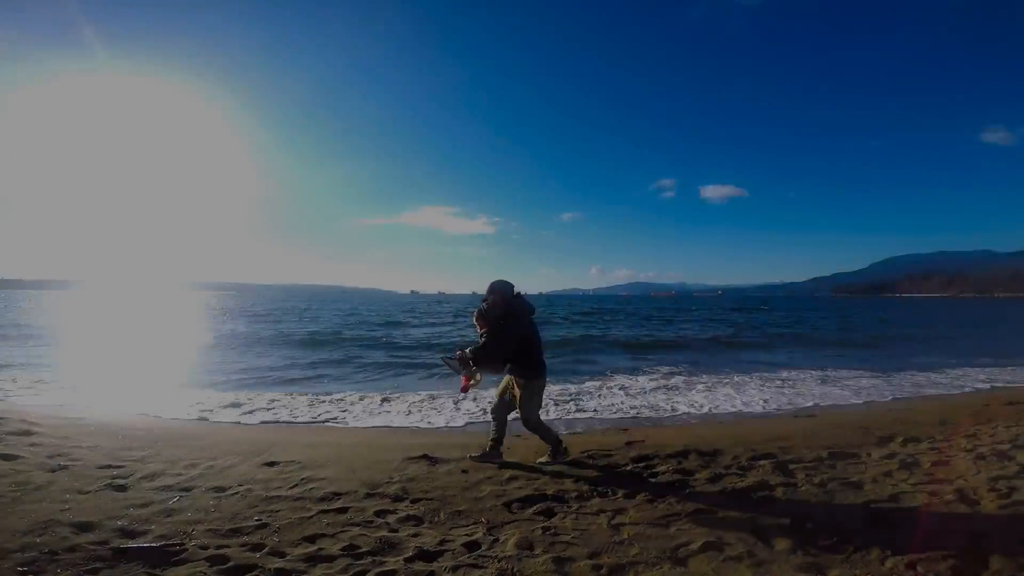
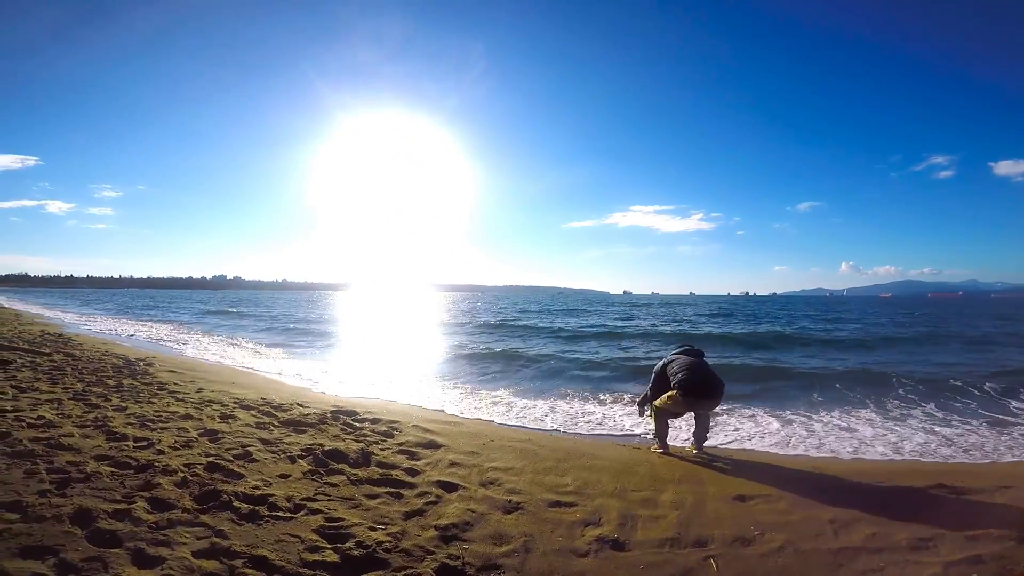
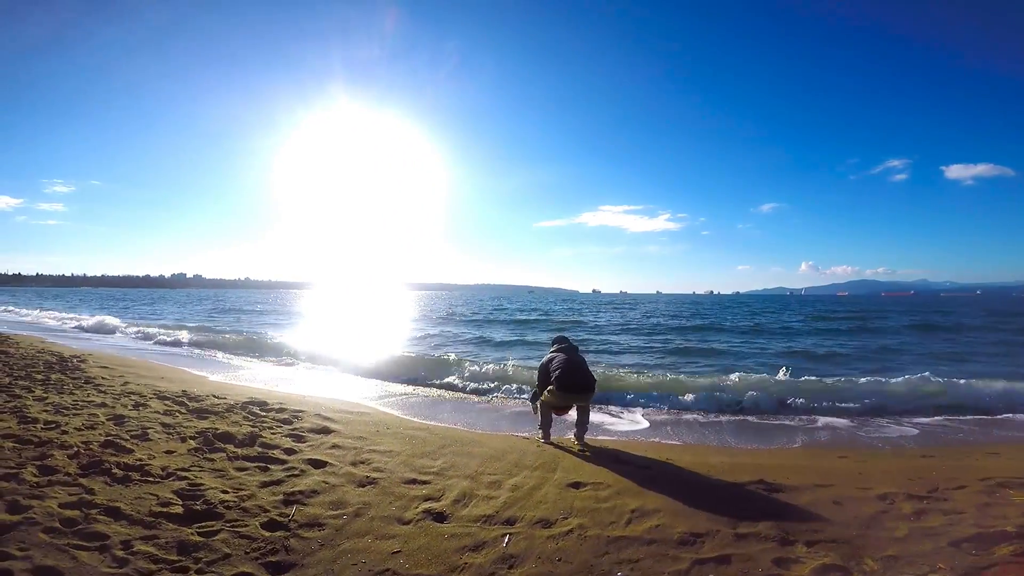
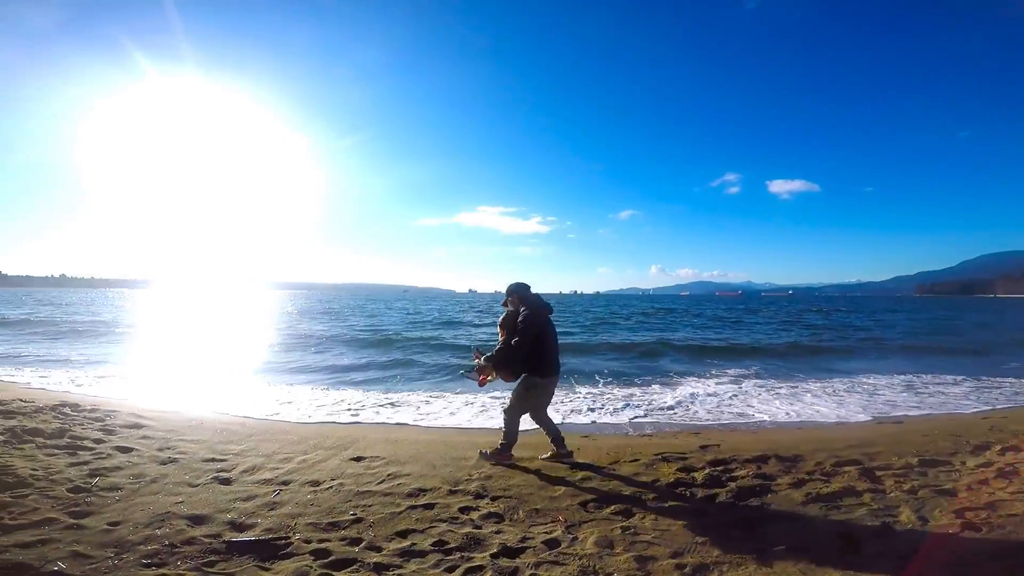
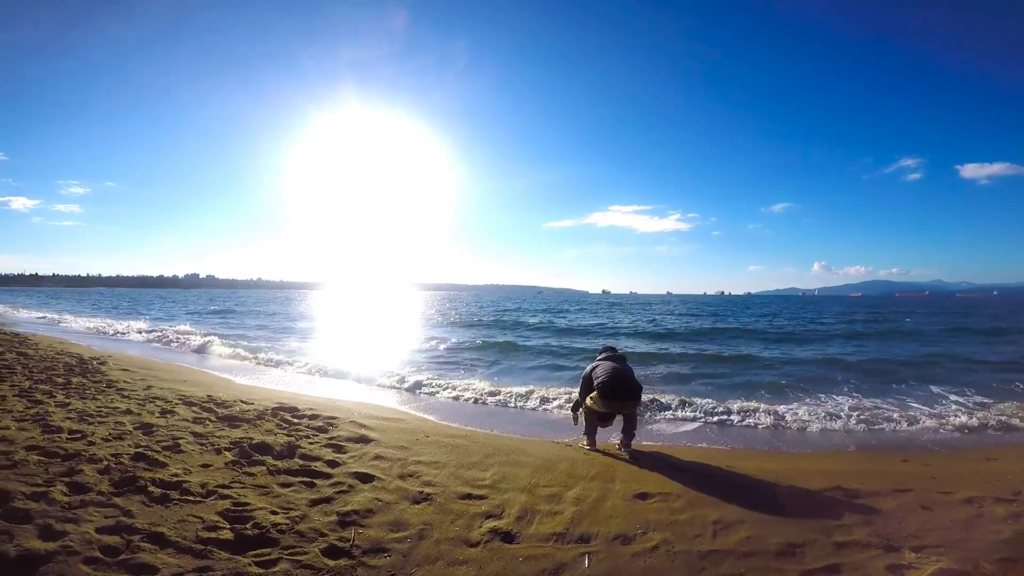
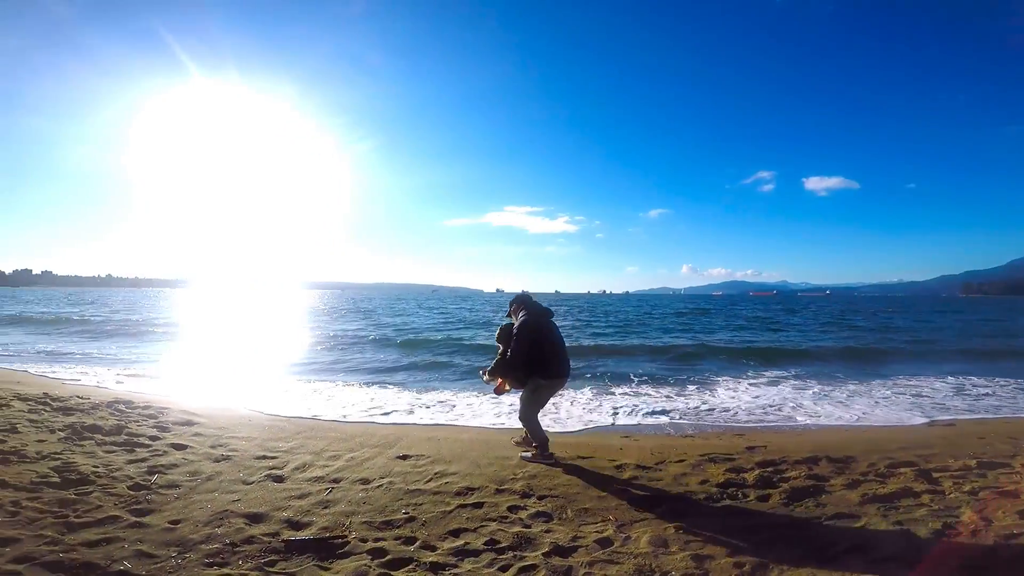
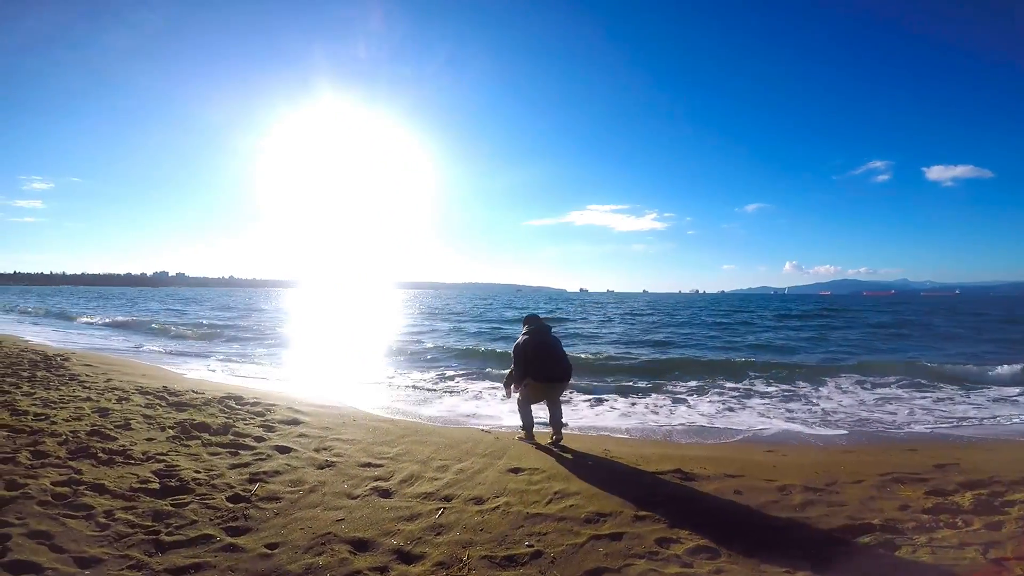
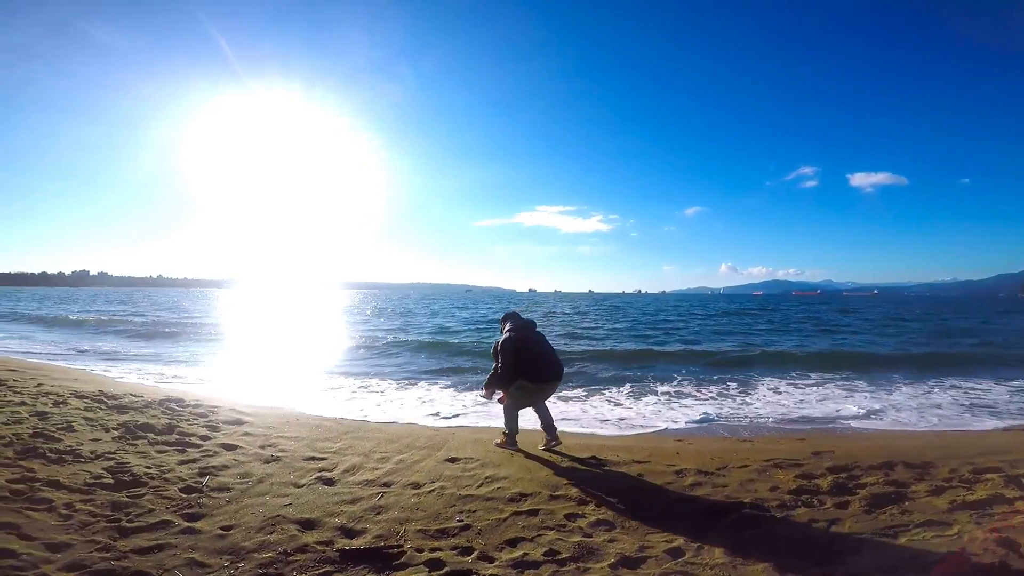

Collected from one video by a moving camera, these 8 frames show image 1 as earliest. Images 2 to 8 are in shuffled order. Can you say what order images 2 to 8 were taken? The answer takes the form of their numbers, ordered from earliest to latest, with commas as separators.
4, 6, 8, 7, 3, 5, 2
